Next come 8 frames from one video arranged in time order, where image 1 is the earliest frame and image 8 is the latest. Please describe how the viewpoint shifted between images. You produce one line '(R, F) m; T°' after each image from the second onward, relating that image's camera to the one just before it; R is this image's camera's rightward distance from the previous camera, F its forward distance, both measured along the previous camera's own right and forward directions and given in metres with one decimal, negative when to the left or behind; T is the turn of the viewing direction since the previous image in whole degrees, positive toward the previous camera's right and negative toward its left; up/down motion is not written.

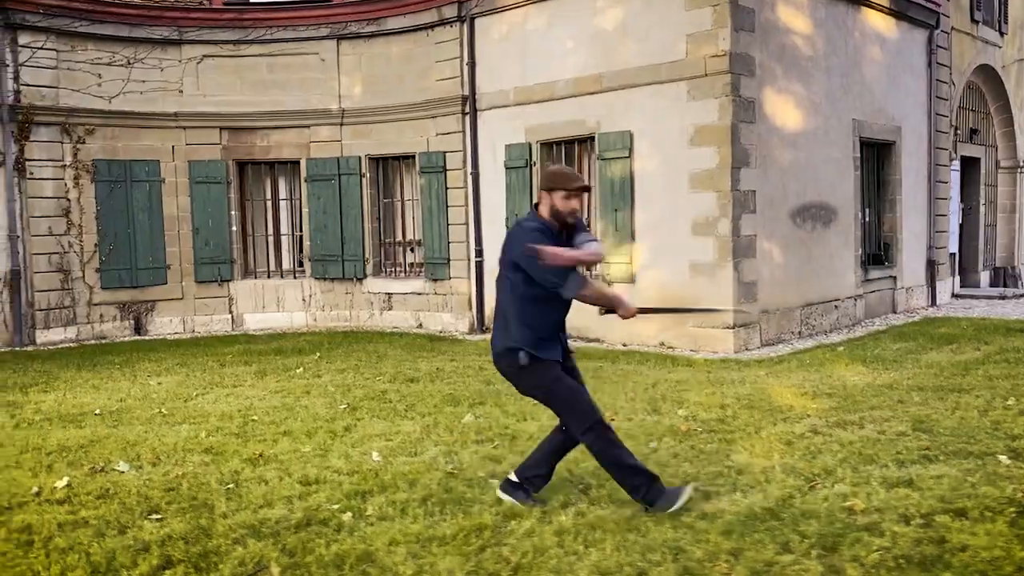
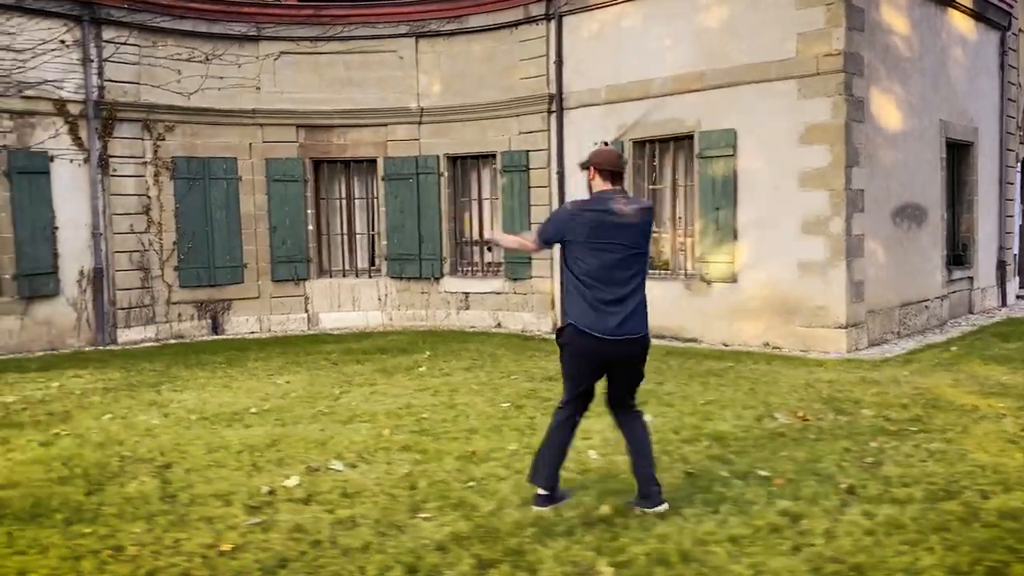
(-1.2, +0.1) m; +1°
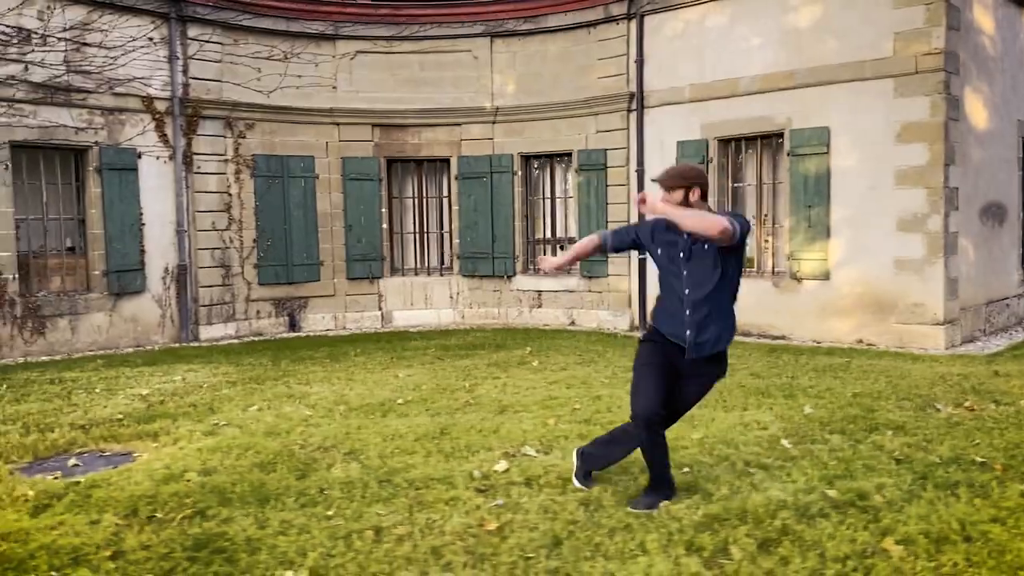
(-1.1, 0.0) m; 0°
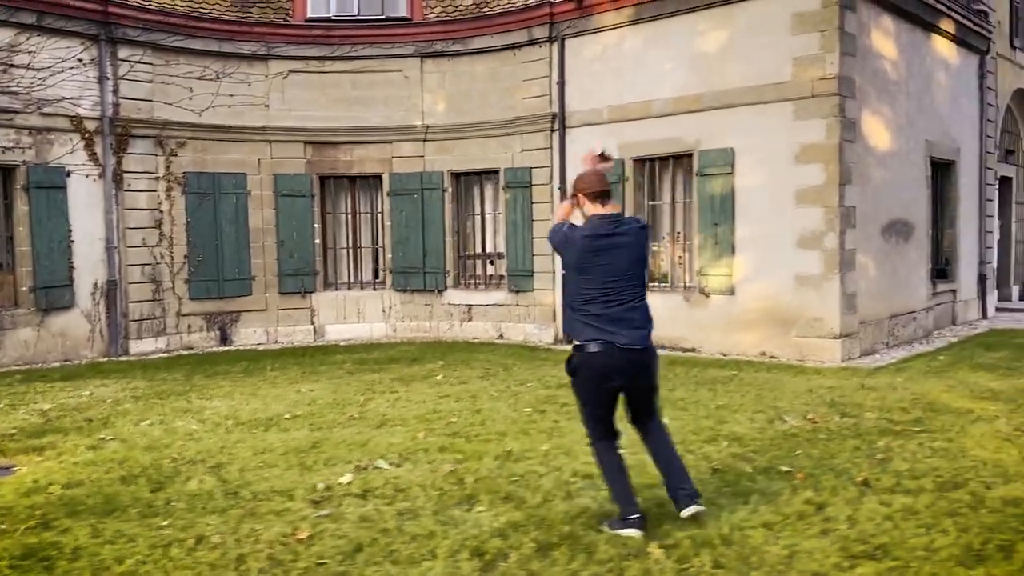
(+0.7, -0.3) m; +1°
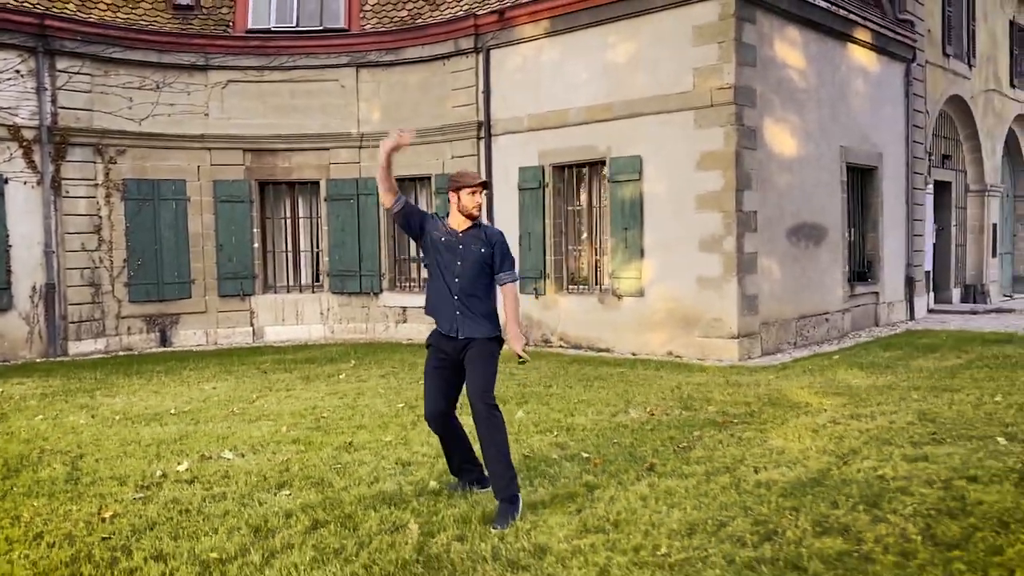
(+1.0, -0.3) m; 0°
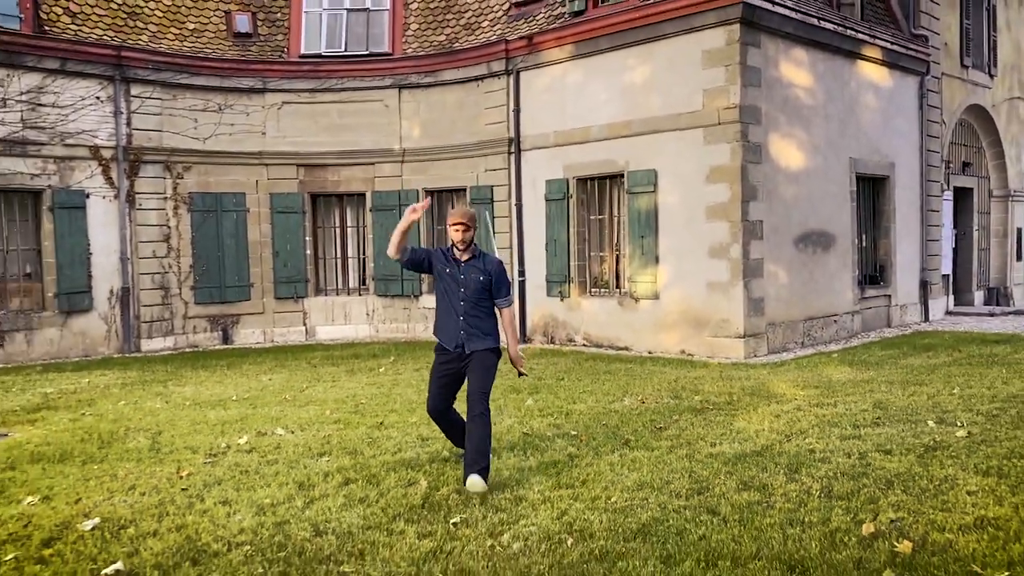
(+0.3, -1.0) m; -3°
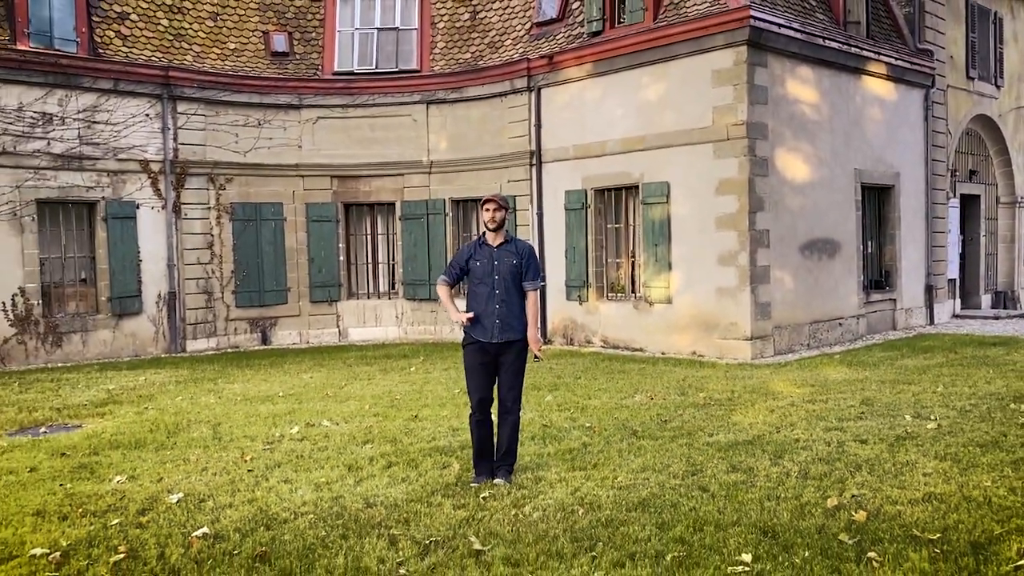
(0.0, -0.7) m; -1°
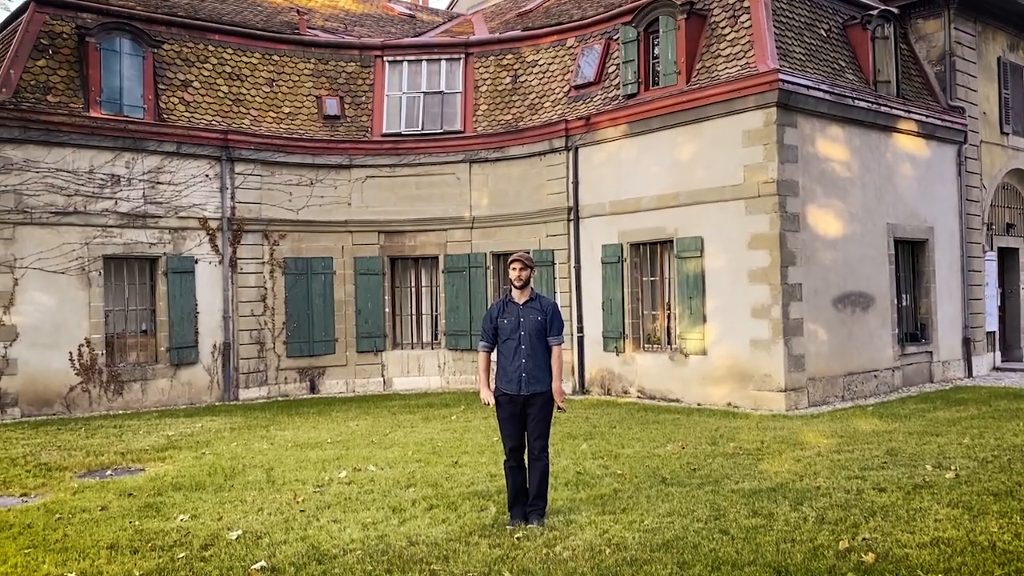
(+0.1, -0.4) m; -3°
